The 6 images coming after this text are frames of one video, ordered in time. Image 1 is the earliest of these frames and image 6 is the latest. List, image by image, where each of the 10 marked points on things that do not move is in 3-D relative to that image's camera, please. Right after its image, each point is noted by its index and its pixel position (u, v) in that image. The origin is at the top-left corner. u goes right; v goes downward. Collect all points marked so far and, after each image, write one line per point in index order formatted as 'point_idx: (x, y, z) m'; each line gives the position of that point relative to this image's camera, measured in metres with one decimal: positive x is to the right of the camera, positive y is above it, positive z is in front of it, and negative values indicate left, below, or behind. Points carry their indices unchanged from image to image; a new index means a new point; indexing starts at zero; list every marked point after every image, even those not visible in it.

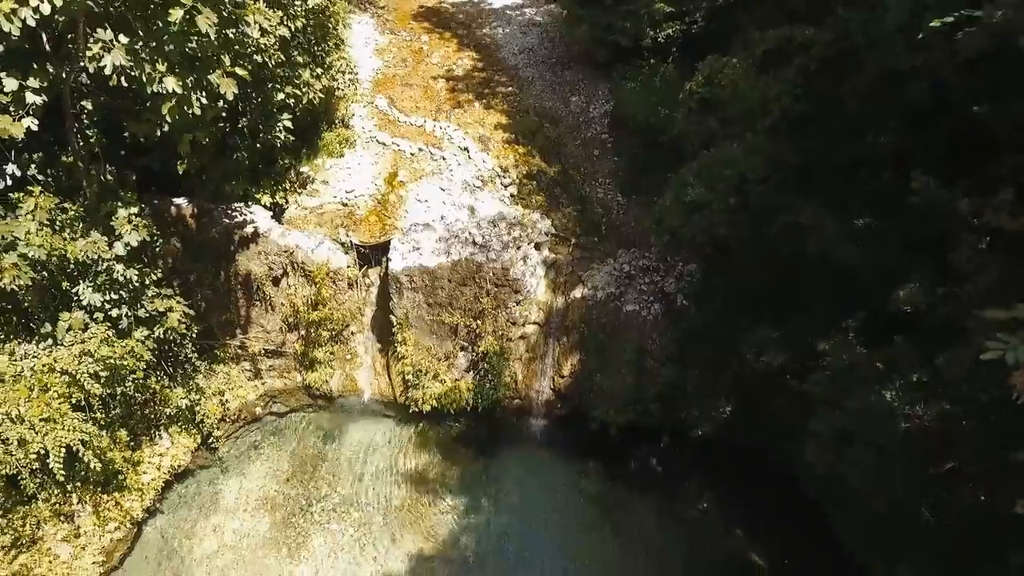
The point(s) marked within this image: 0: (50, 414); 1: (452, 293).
0: (-5.5, -1.7, +7.6) m
1: (-1.0, -0.2, +10.2) m
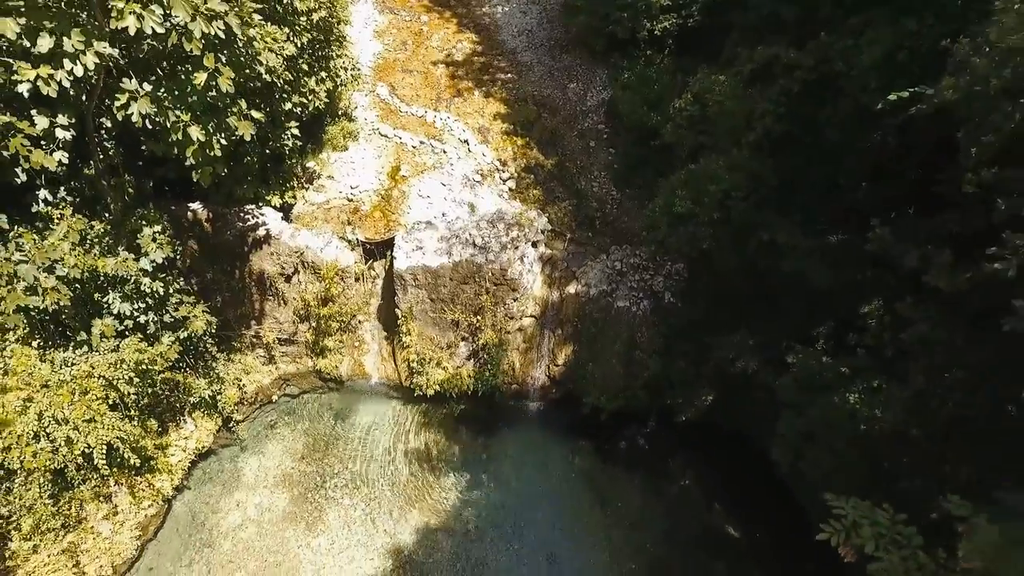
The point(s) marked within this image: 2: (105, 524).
0: (-5.6, -1.8, +8.3) m
1: (-1.0, -0.1, +10.9) m
2: (-6.0, -3.4, +9.1) m
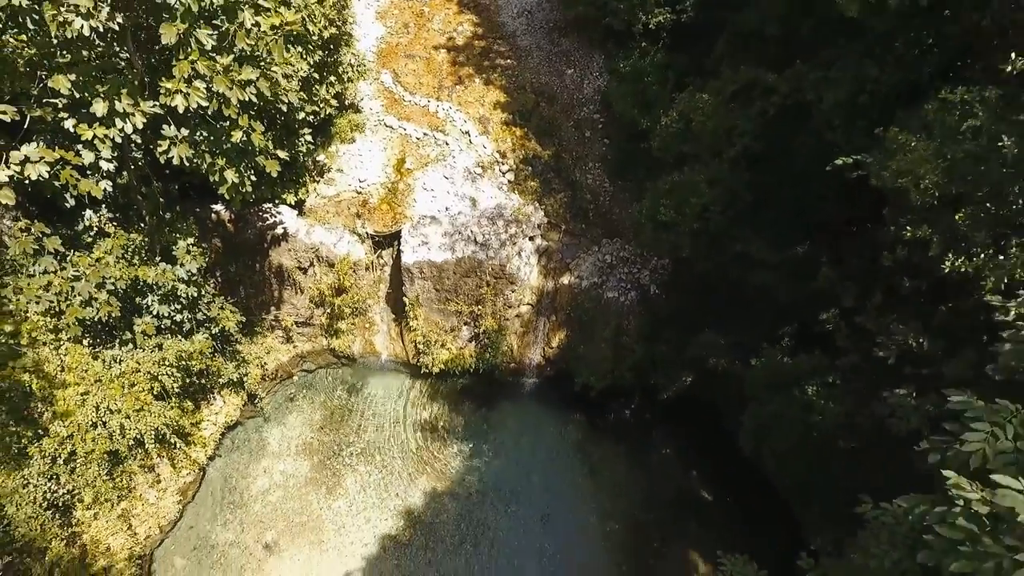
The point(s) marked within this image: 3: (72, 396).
0: (-5.6, -1.8, +9.4) m
1: (-1.0, +0.1, +11.8) m
2: (-6.0, -3.4, +10.3) m
3: (-6.1, -1.5, +8.7) m
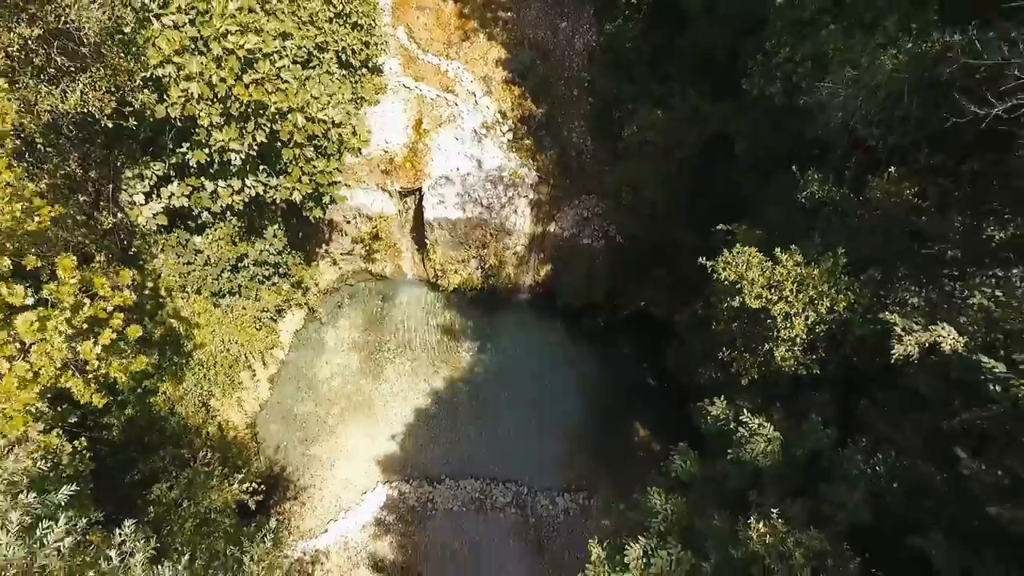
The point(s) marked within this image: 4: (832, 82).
0: (-5.7, -1.0, +13.3) m
1: (-1.1, +1.4, +15.1) m
2: (-6.1, -2.2, +14.6) m
3: (-6.2, -0.9, +12.6) m
4: (+3.9, +2.5, +7.6) m
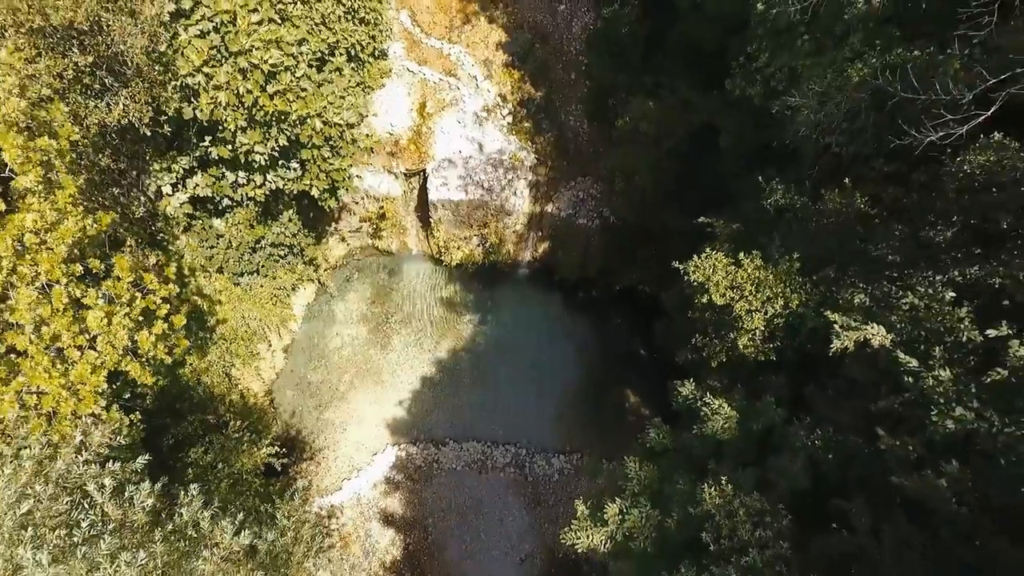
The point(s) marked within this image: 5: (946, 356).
0: (-5.7, -0.5, +14.3) m
1: (-1.1, +2.0, +15.9) m
2: (-6.1, -1.6, +15.7) m
3: (-6.2, -0.4, +13.5) m
4: (+3.9, +2.6, +8.4) m
5: (+4.1, -0.6, +5.9) m
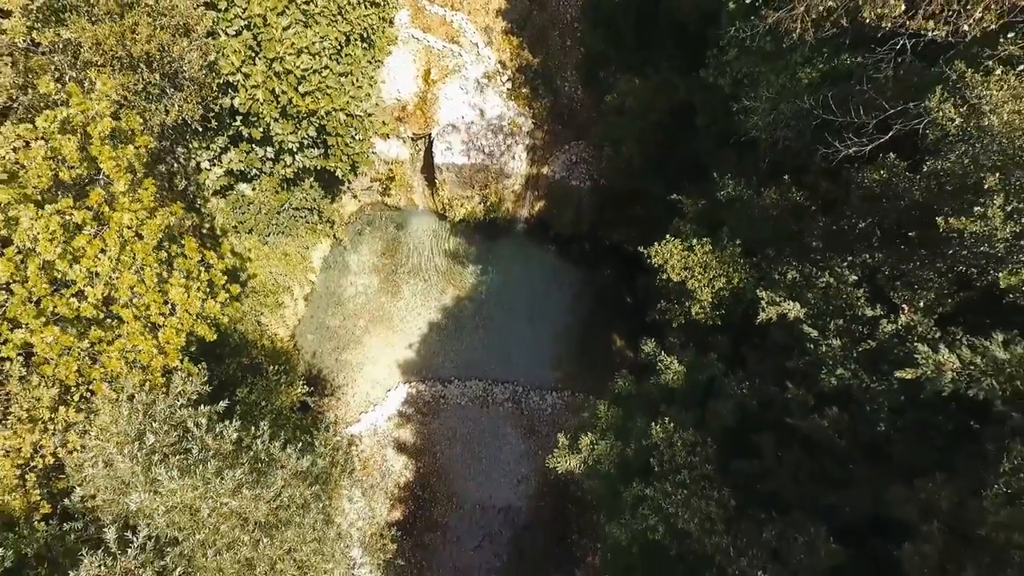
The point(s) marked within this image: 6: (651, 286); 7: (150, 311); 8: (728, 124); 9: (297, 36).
0: (-5.7, +0.6, +15.9) m
1: (-1.1, +3.2, +17.3) m
2: (-6.2, -0.4, +17.4) m
3: (-6.3, +0.6, +15.2) m
4: (+3.9, +3.1, +9.7) m
5: (+4.0, -0.5, +7.6) m
6: (+3.4, -0.1, +15.6) m
7: (-4.7, -0.3, +8.0) m
8: (+4.2, +3.1, +11.7) m
9: (-3.4, +4.0, +9.7) m
